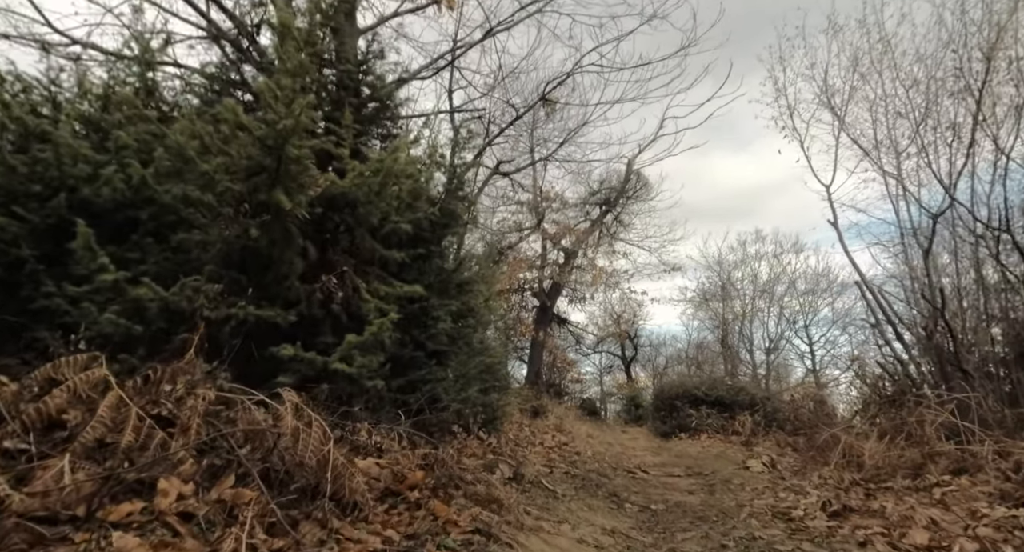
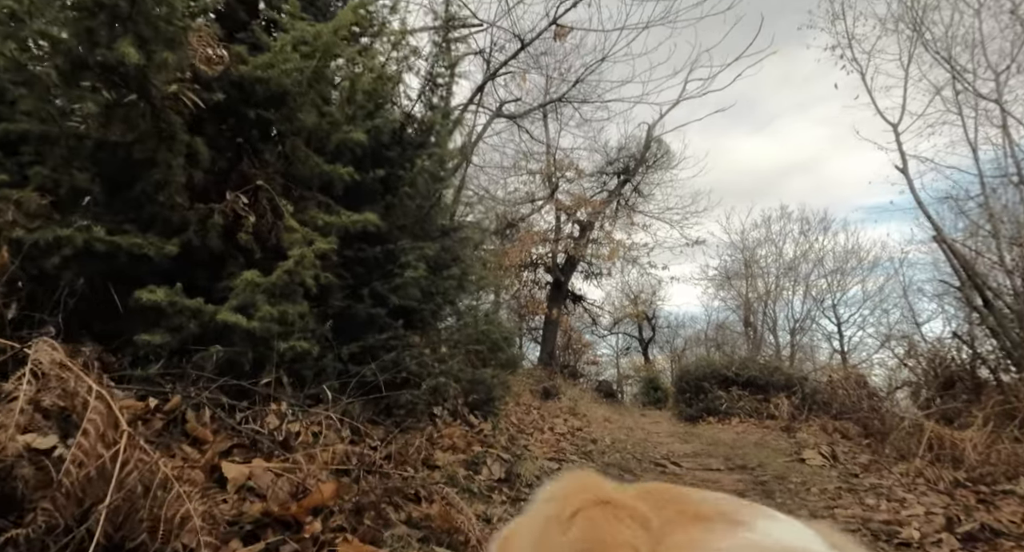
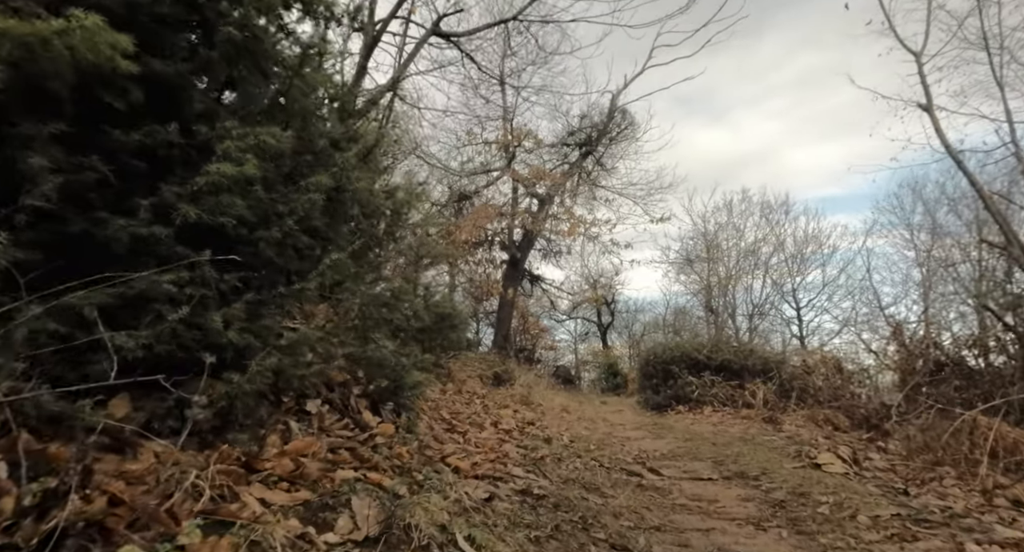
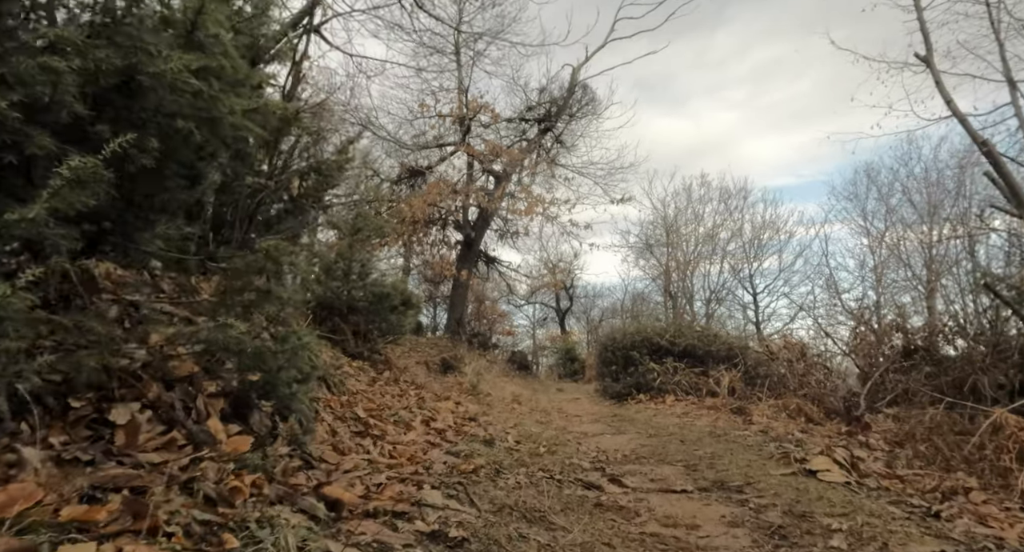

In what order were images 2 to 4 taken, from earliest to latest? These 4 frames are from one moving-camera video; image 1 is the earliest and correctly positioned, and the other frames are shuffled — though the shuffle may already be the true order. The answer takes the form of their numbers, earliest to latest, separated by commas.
2, 3, 4
